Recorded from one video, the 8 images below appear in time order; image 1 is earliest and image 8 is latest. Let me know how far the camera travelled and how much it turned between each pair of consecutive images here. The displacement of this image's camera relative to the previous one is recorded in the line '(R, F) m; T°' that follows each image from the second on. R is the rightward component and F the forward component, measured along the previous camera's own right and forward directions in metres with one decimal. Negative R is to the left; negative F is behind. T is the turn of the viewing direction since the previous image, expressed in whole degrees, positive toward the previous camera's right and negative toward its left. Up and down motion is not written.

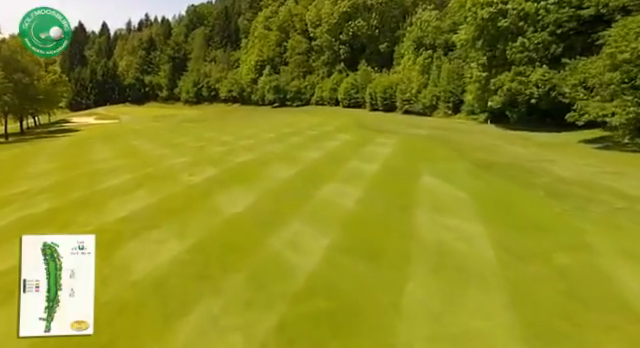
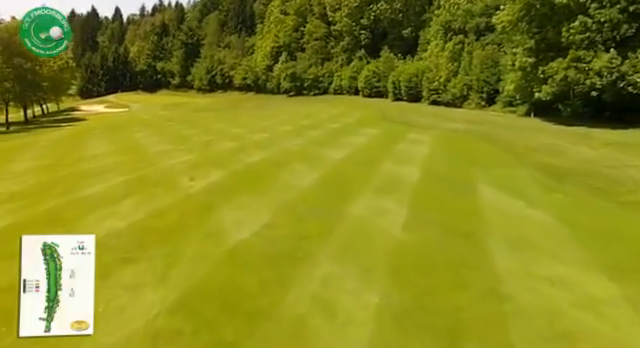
(-0.3, +2.0) m; -2°
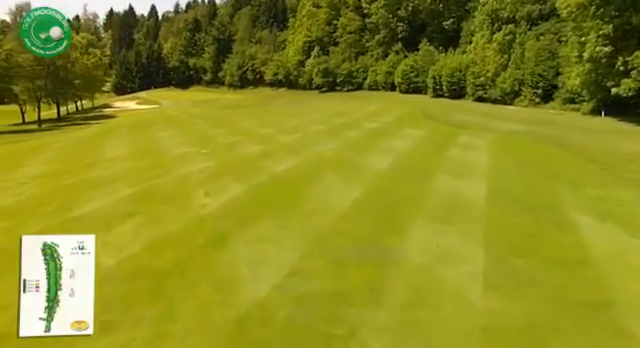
(-0.2, +1.7) m; -4°
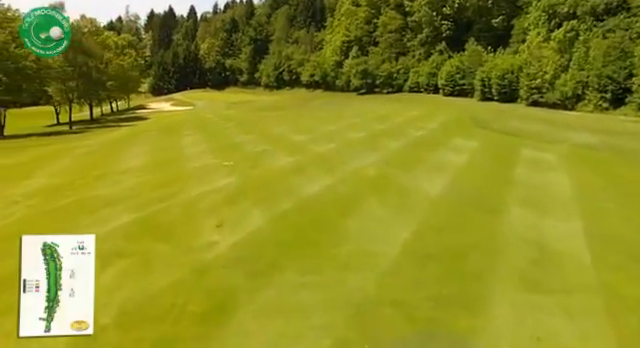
(-0.1, +1.7) m; -5°
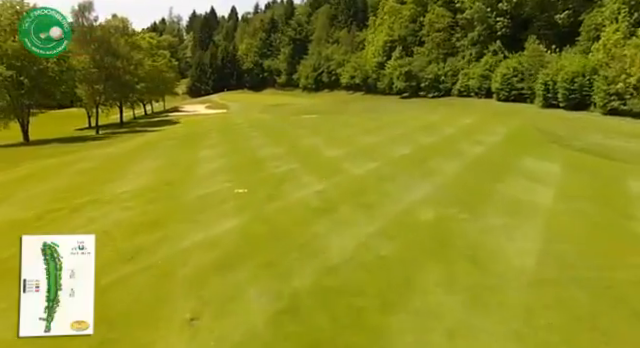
(0.0, +2.4) m; -5°
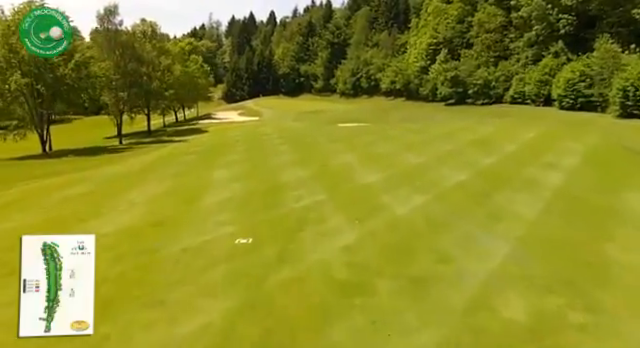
(+0.1, +2.4) m; -5°
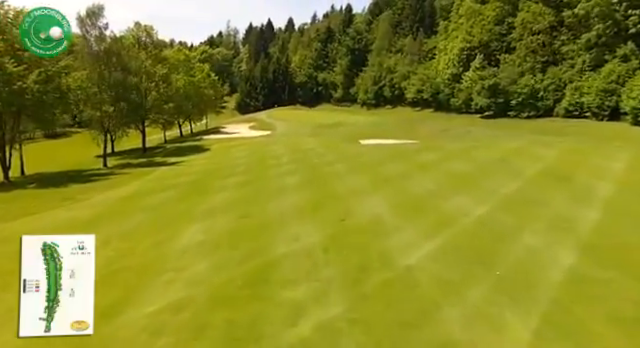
(0.0, +4.1) m; -3°
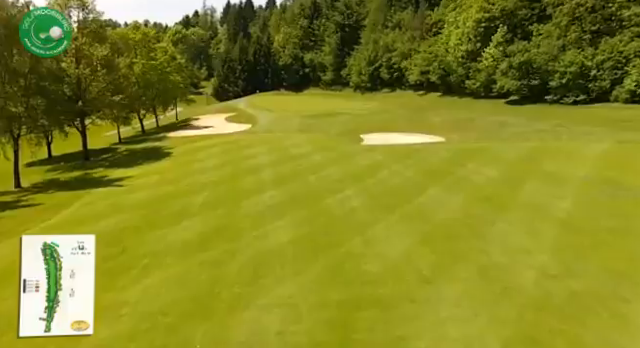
(-0.4, +6.3) m; +2°
